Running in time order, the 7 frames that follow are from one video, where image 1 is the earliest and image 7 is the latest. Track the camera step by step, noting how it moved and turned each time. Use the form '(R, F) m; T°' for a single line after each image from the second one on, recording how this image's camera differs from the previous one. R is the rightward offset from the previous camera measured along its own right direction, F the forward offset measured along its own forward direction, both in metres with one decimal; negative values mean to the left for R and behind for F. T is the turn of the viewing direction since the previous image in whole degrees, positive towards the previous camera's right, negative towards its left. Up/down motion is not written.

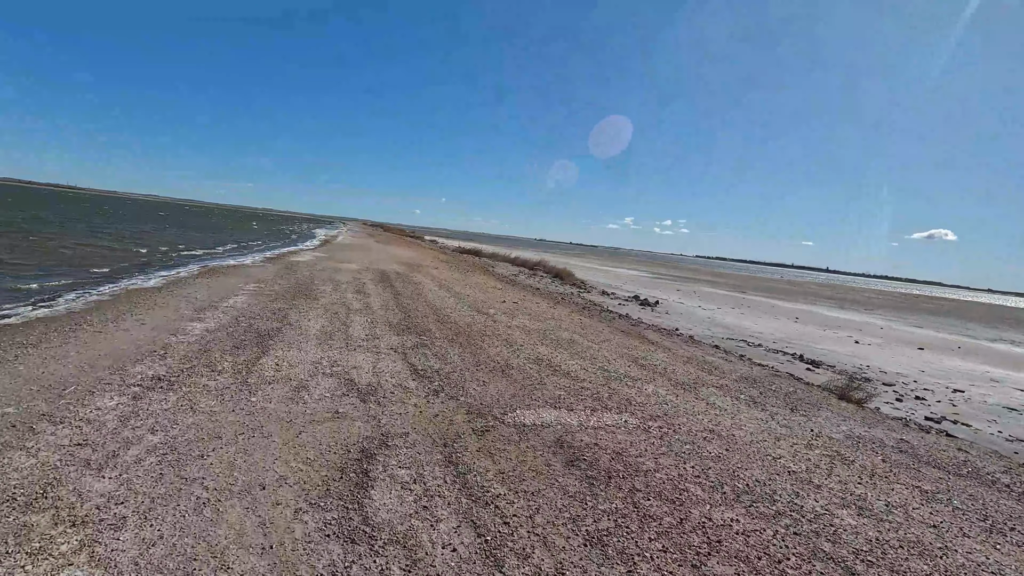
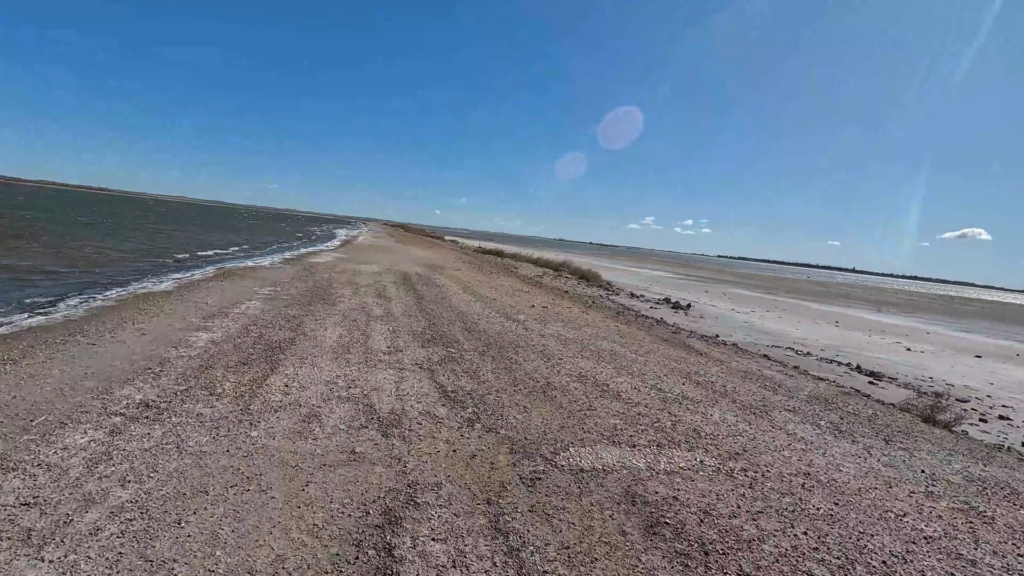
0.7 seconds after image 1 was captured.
(-0.3, +0.9) m; -2°
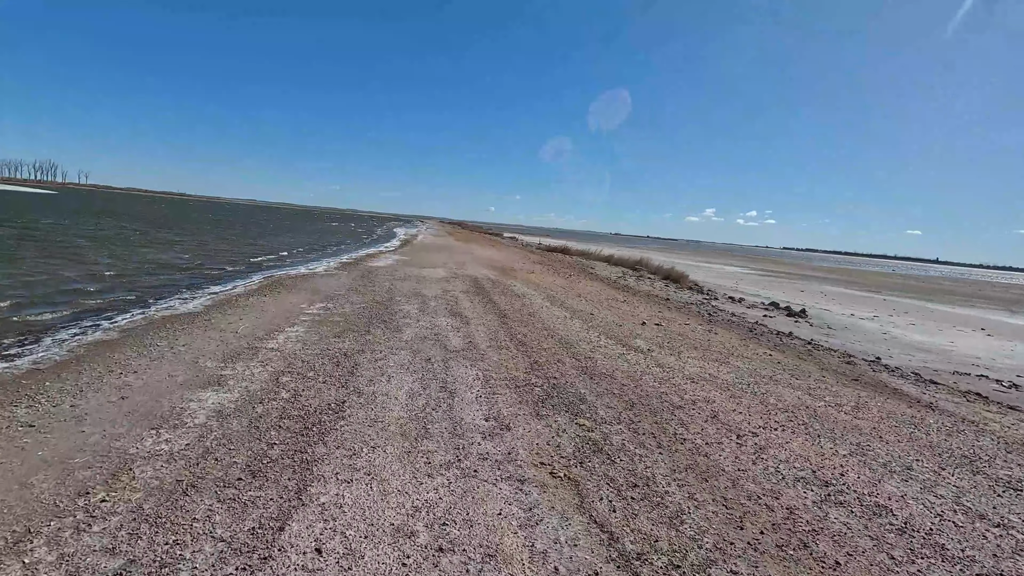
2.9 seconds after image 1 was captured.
(-1.0, +2.7) m; -6°
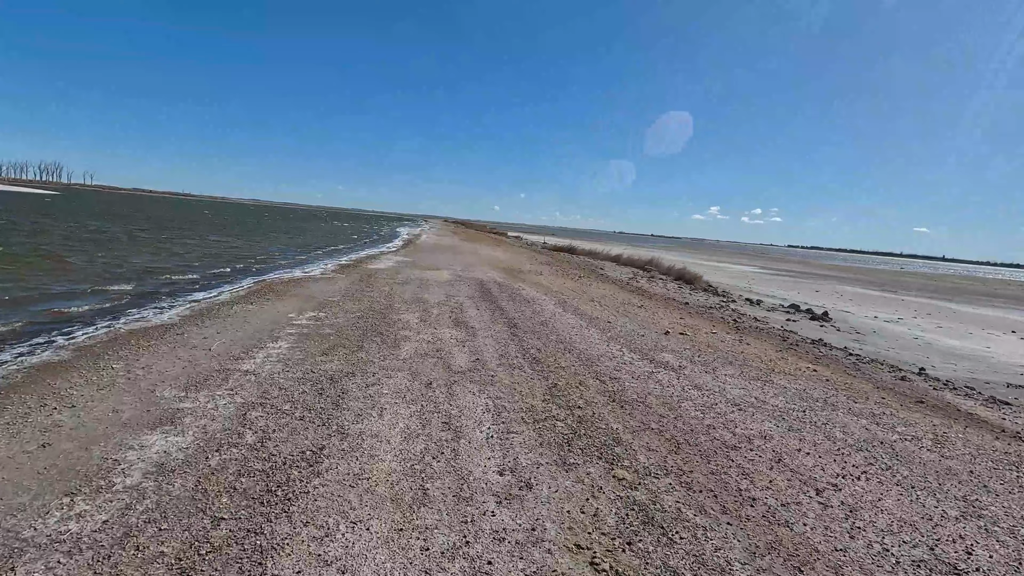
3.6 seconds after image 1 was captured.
(-0.1, +1.0) m; 0°
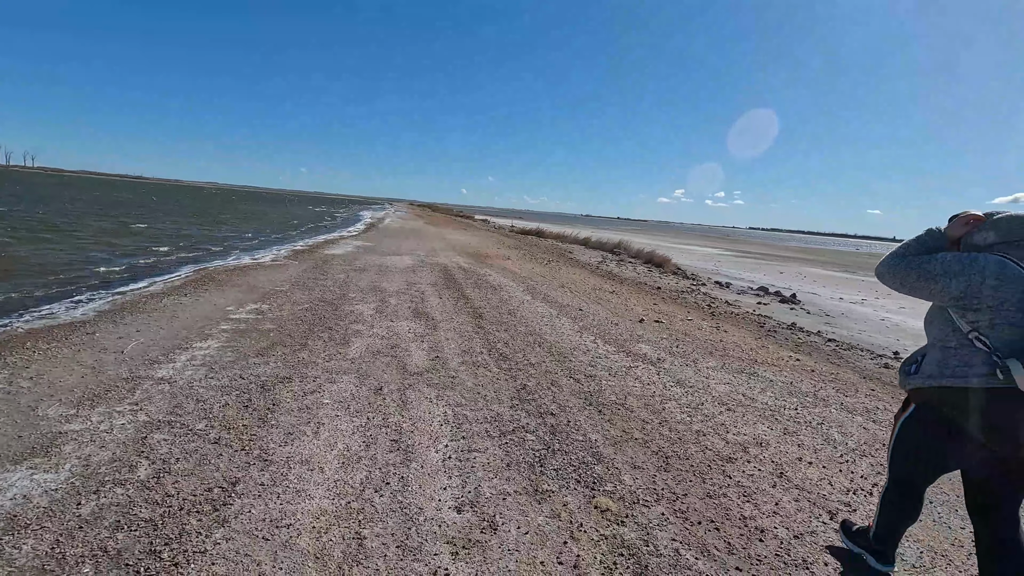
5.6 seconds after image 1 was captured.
(+0.1, +0.7) m; +3°
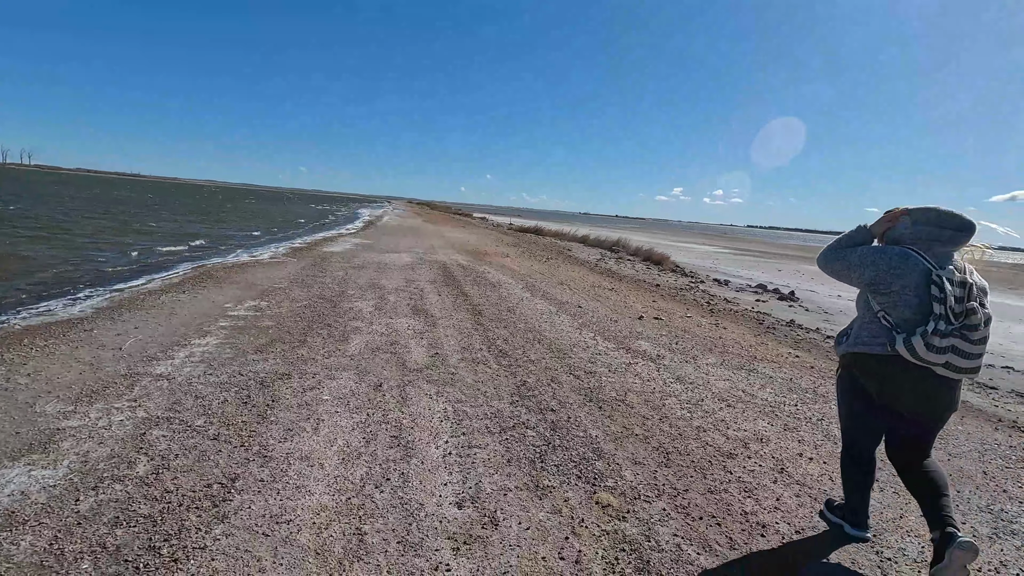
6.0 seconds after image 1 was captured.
(0.0, 0.0) m; 0°
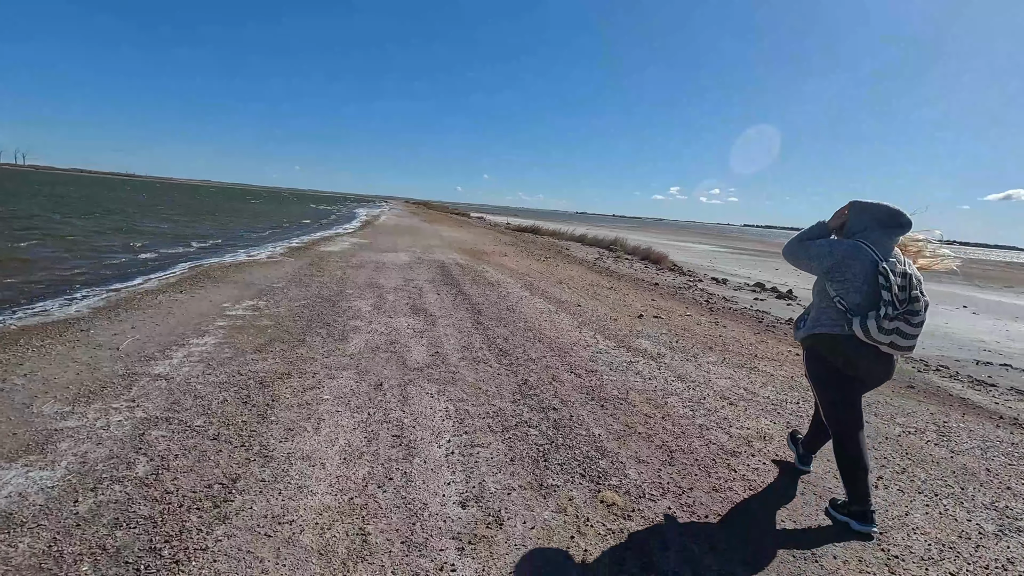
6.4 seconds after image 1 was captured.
(0.0, 0.0) m; 0°
